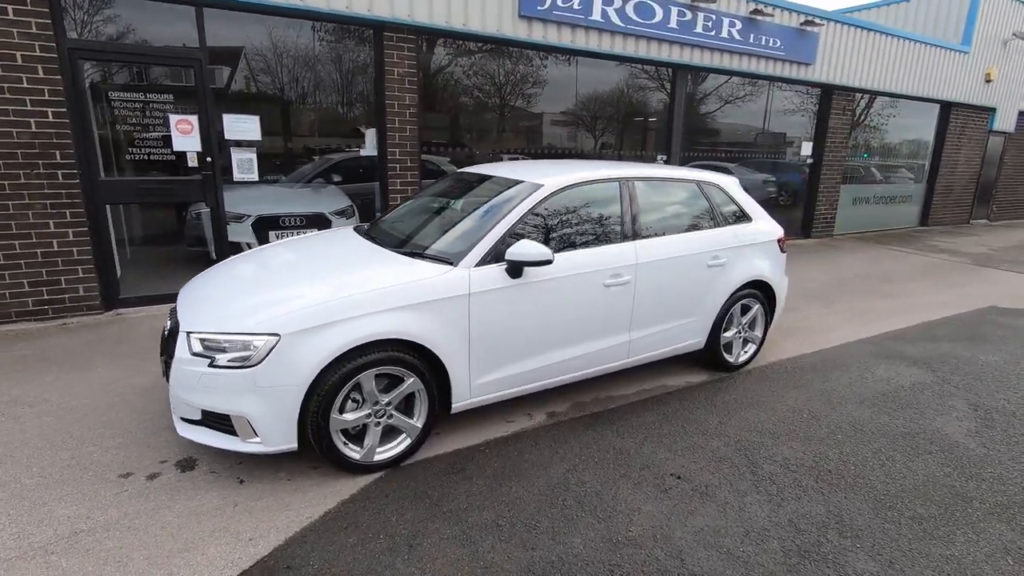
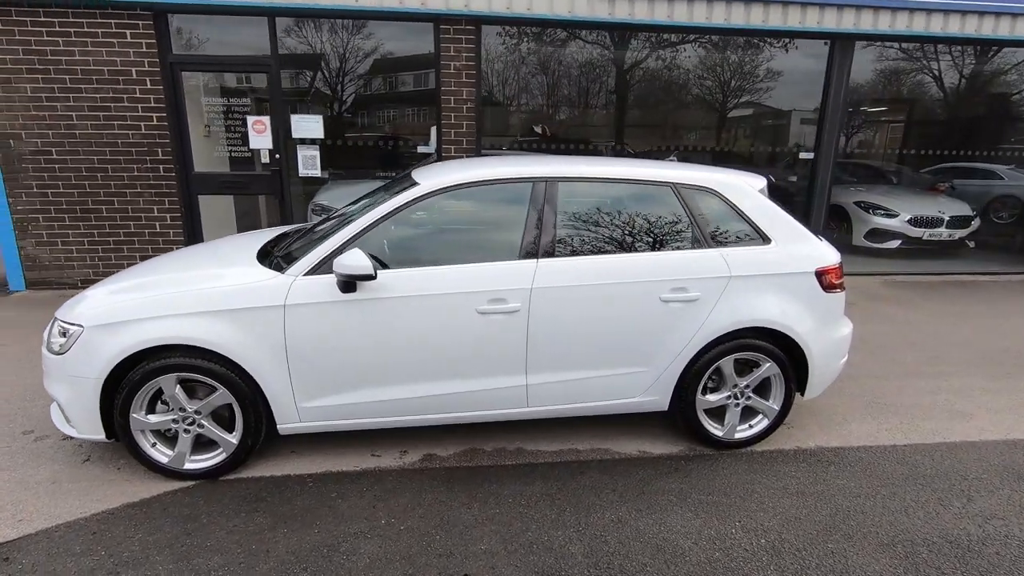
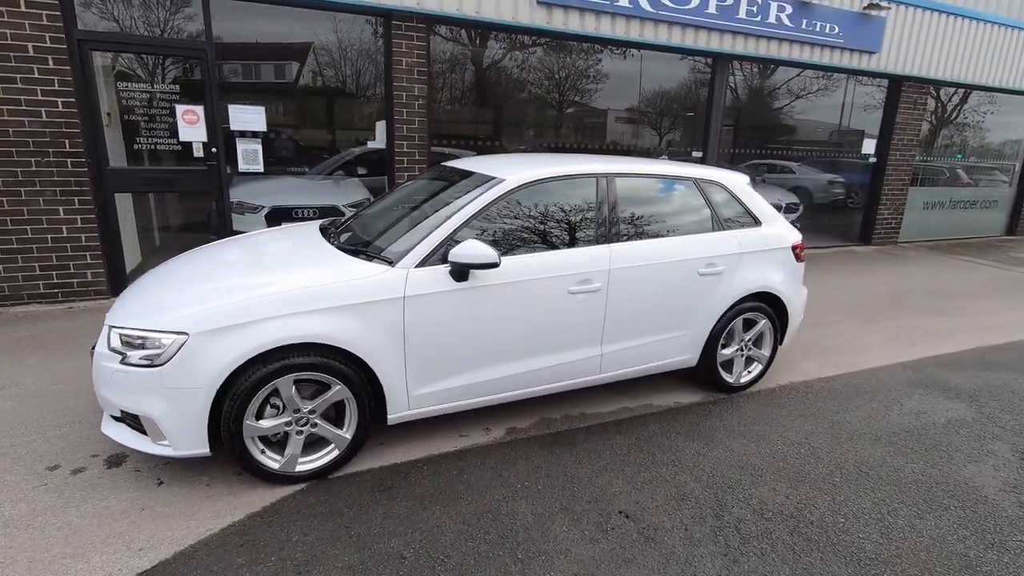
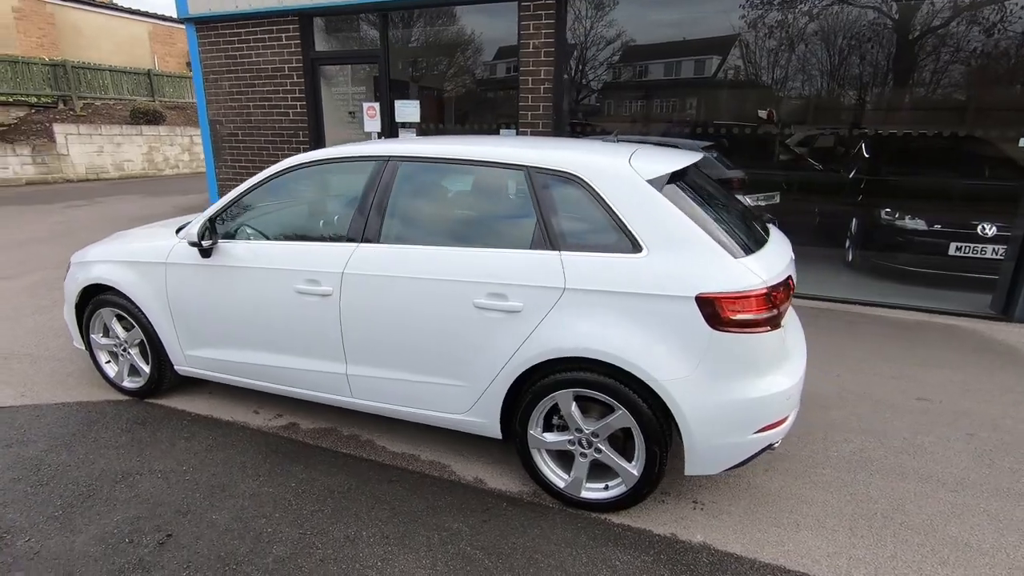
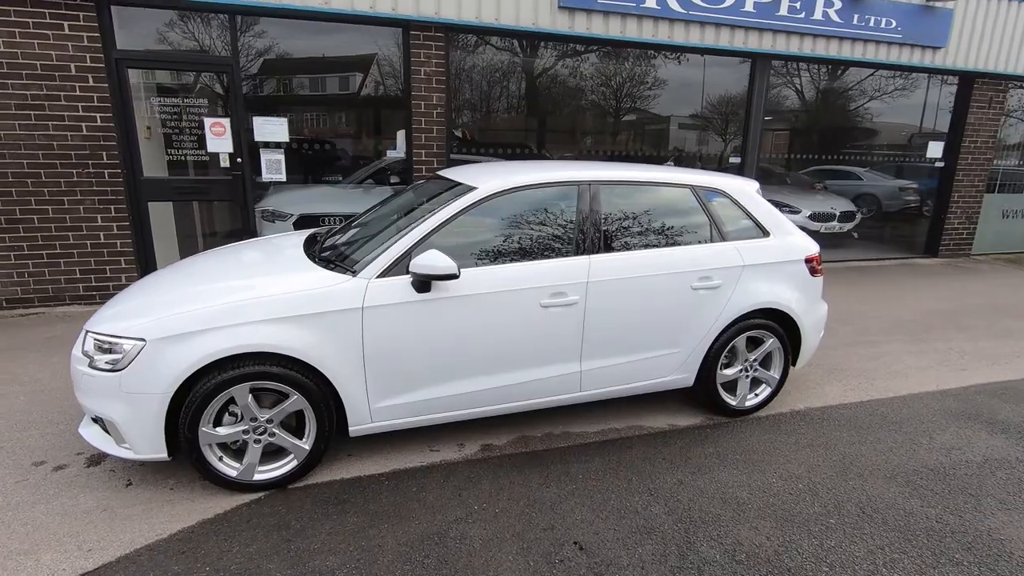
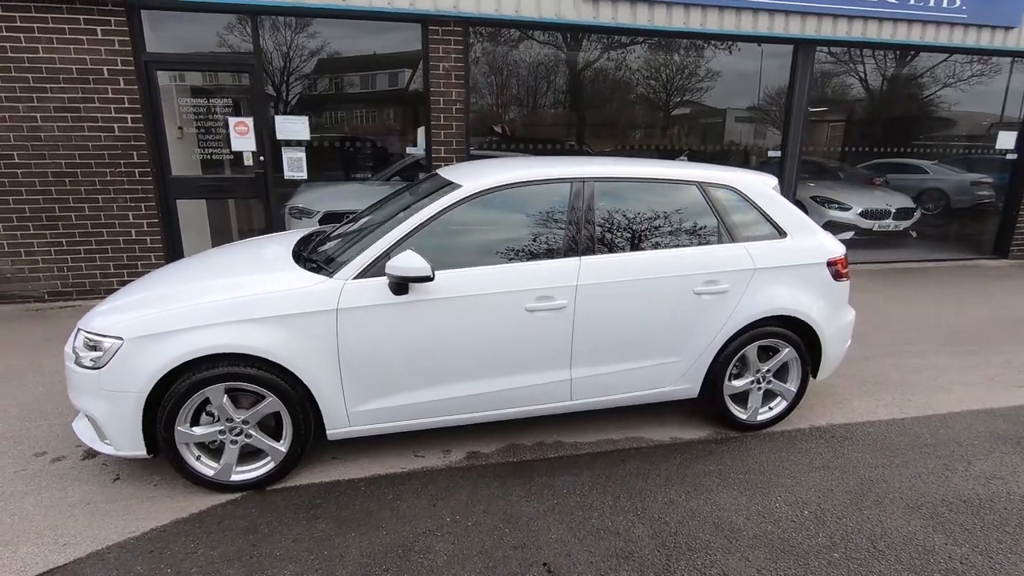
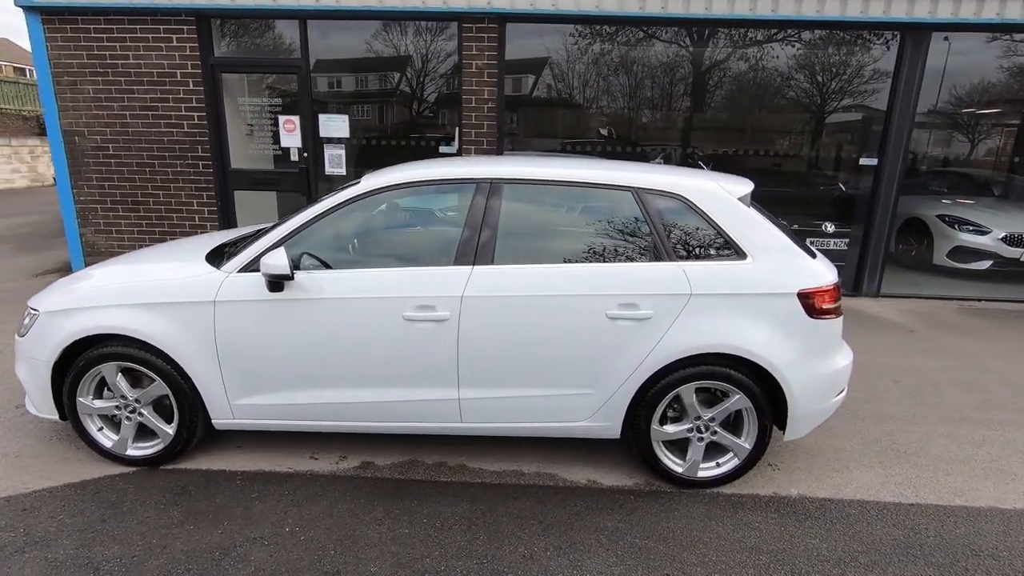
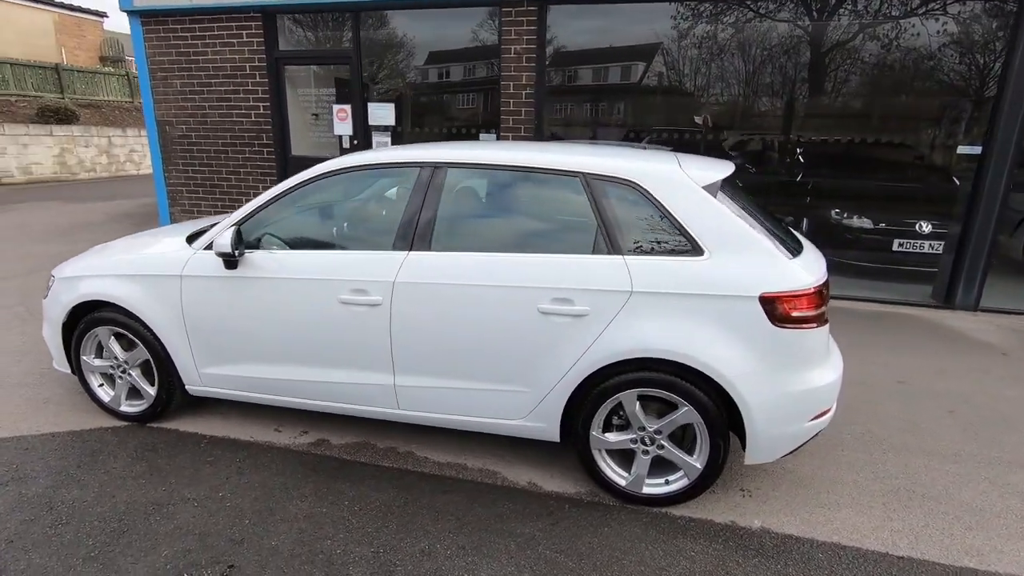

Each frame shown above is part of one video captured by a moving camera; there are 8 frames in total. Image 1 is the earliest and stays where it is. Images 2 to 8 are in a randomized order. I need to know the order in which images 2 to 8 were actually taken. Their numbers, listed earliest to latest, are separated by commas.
3, 5, 6, 2, 7, 8, 4
